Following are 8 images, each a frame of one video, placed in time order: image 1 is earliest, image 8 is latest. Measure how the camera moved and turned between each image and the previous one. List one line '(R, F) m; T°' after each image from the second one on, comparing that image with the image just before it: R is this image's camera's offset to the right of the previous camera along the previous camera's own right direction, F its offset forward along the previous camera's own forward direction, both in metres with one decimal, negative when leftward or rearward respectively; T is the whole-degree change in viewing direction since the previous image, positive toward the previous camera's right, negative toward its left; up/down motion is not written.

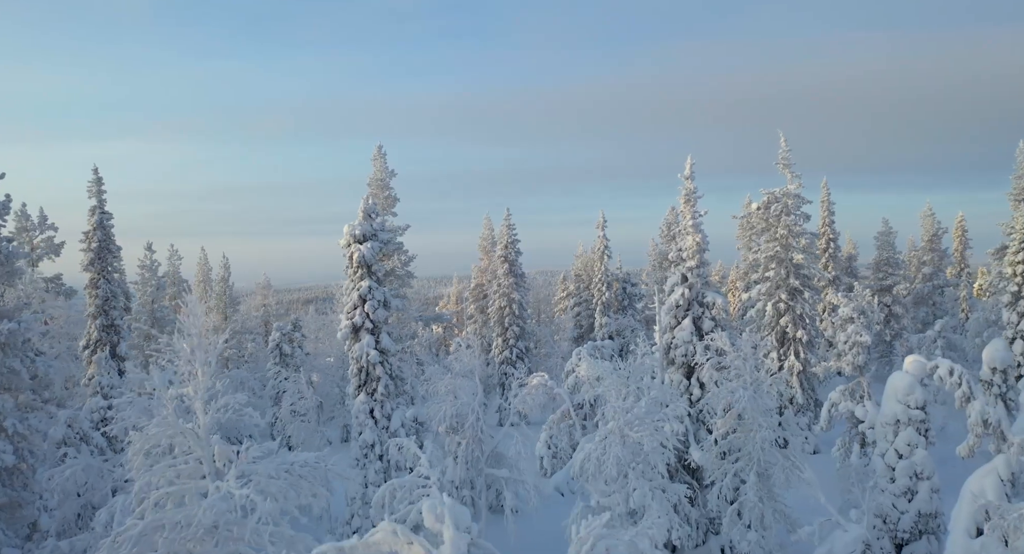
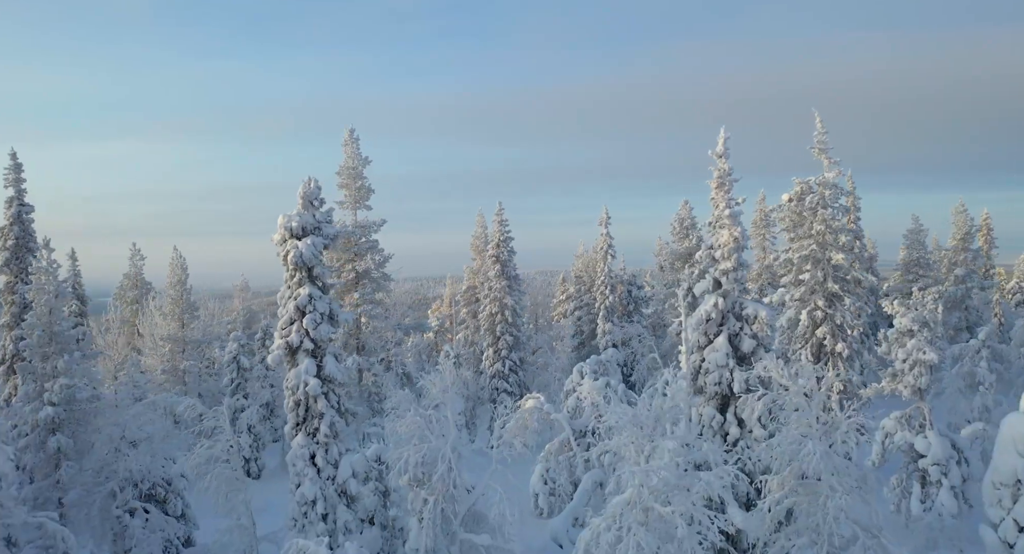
(+0.4, +5.6) m; 0°
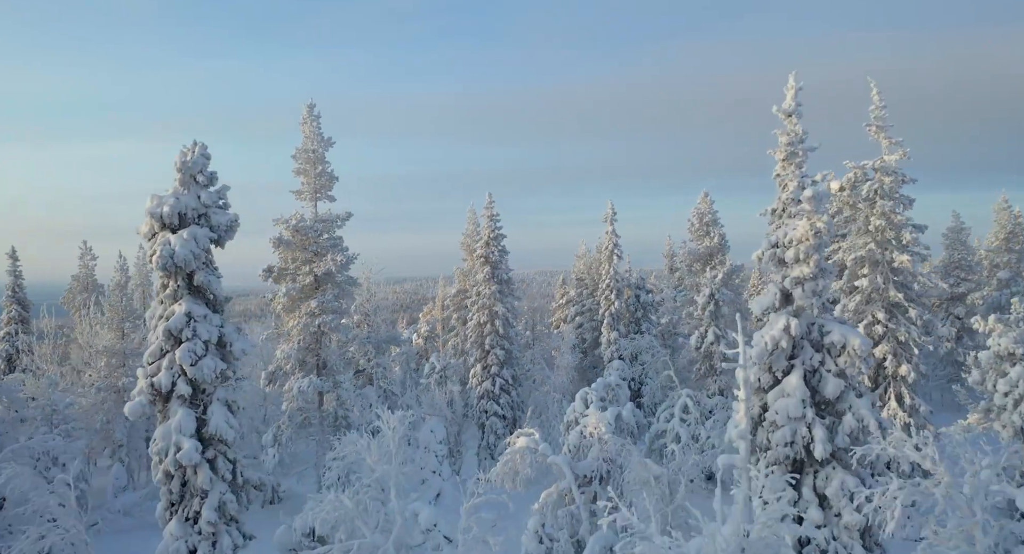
(+0.4, +6.1) m; 0°
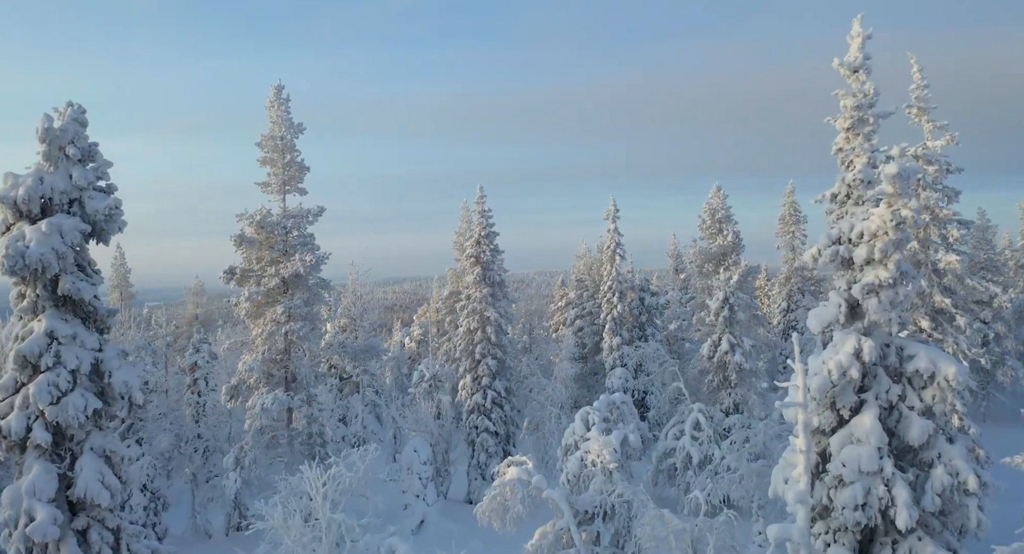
(+0.3, +3.3) m; 0°
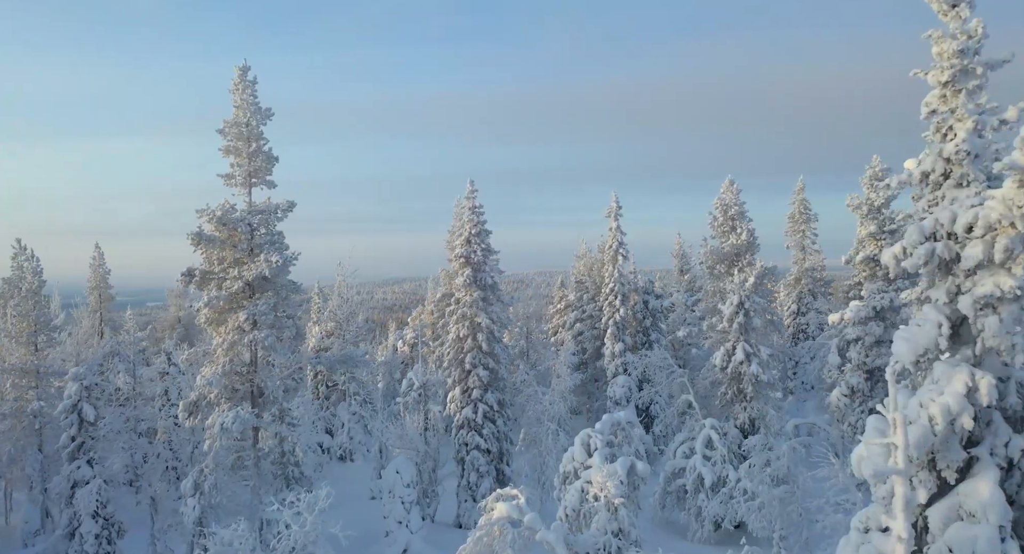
(+0.2, +2.9) m; 0°
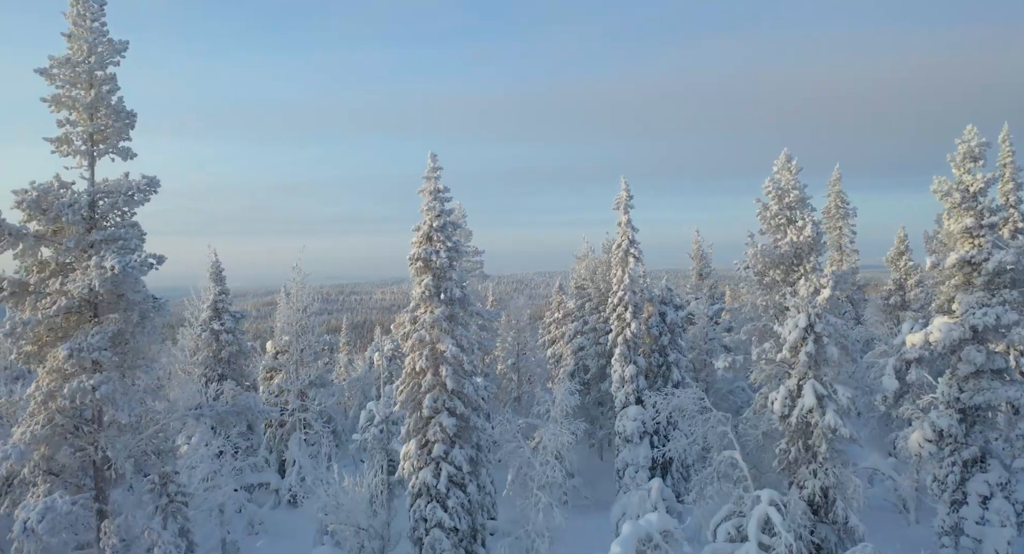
(+0.7, +8.2) m; 0°
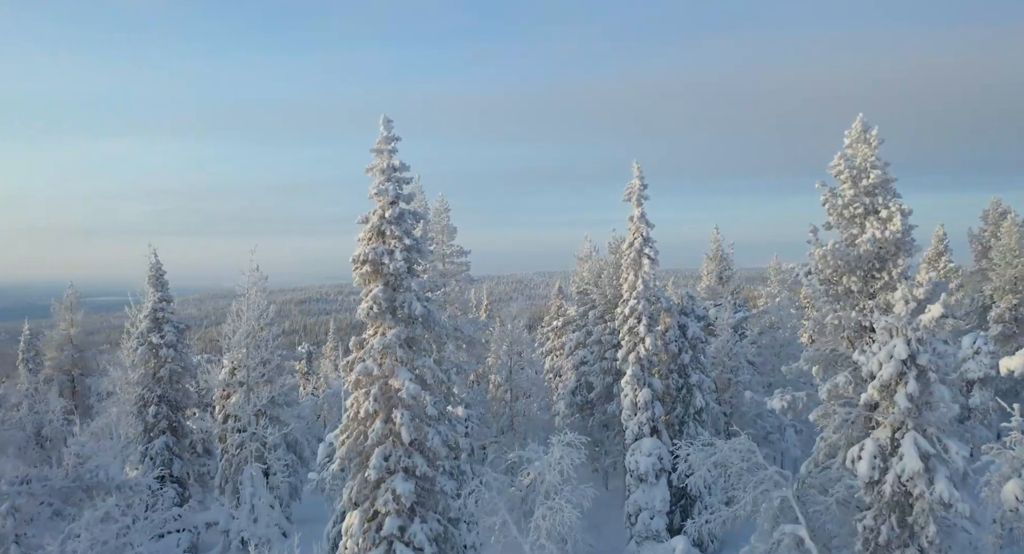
(+0.4, +5.8) m; 0°
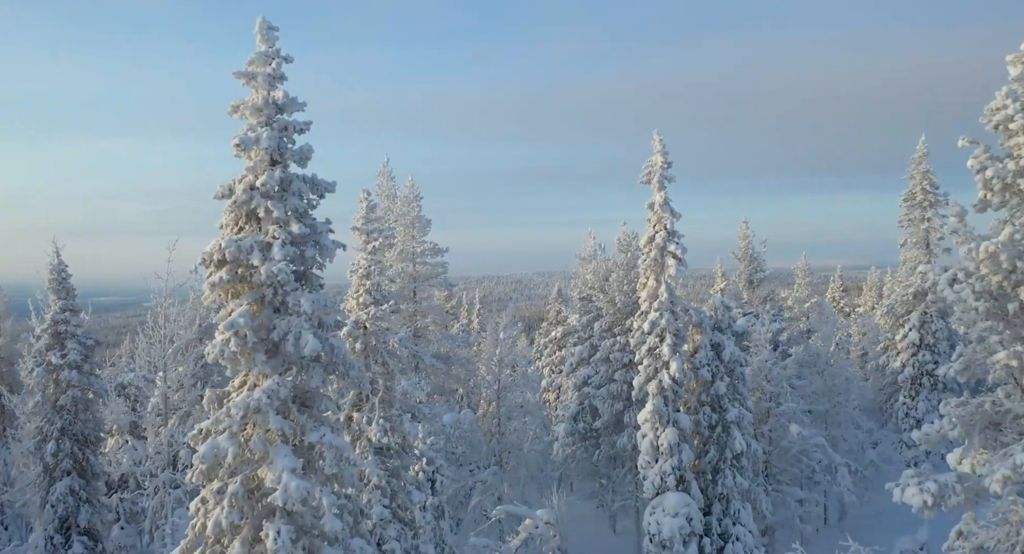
(+0.5, +6.5) m; 0°
